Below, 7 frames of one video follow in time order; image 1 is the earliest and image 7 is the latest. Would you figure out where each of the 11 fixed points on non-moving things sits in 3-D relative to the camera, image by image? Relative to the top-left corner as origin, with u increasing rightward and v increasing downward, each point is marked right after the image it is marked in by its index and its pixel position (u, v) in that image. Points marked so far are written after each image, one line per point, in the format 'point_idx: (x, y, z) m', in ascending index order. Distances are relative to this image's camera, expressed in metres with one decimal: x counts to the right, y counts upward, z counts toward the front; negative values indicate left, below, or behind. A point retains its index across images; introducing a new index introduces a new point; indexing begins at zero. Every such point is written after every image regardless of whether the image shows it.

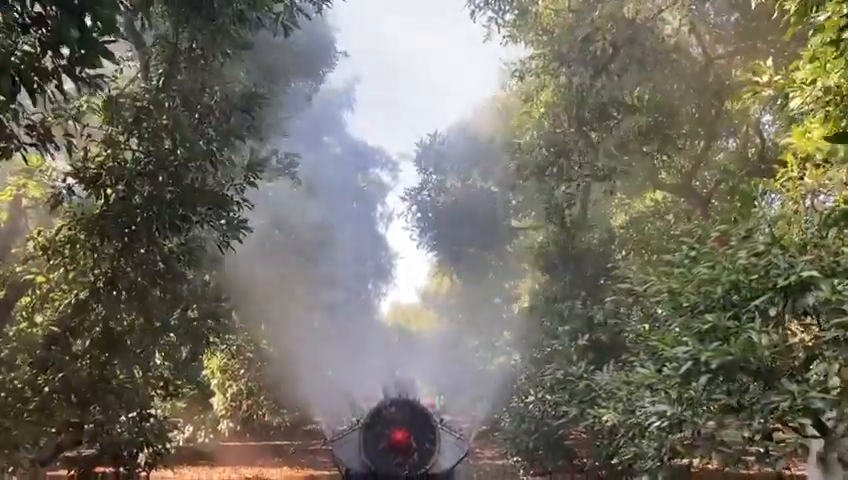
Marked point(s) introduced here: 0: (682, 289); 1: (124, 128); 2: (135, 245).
0: (+1.8, -0.3, +5.6) m
1: (-2.4, +0.9, +6.4) m
2: (-2.3, 0.0, +6.4) m
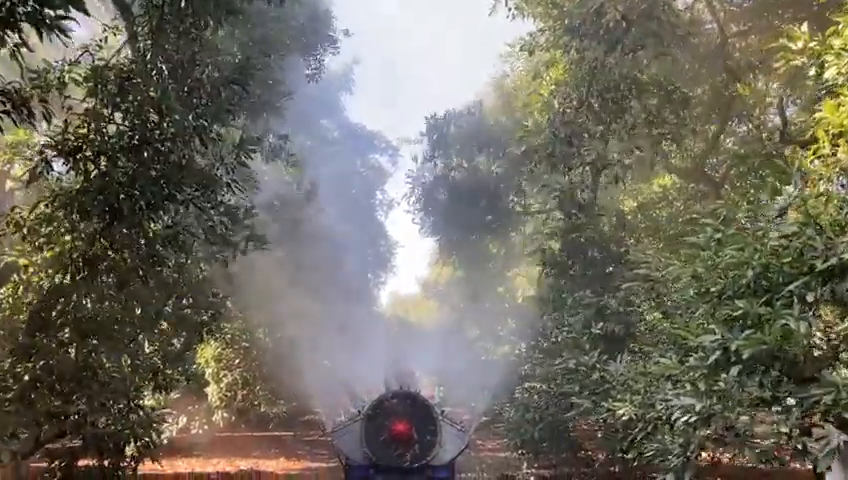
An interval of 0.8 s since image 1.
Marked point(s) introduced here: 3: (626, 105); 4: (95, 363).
0: (+1.8, -0.2, +5.2) m
1: (-2.3, +1.0, +6.0) m
2: (-2.2, +0.1, +5.9) m
3: (+2.0, +1.3, +8.0) m
4: (-2.6, -1.0, +6.5) m
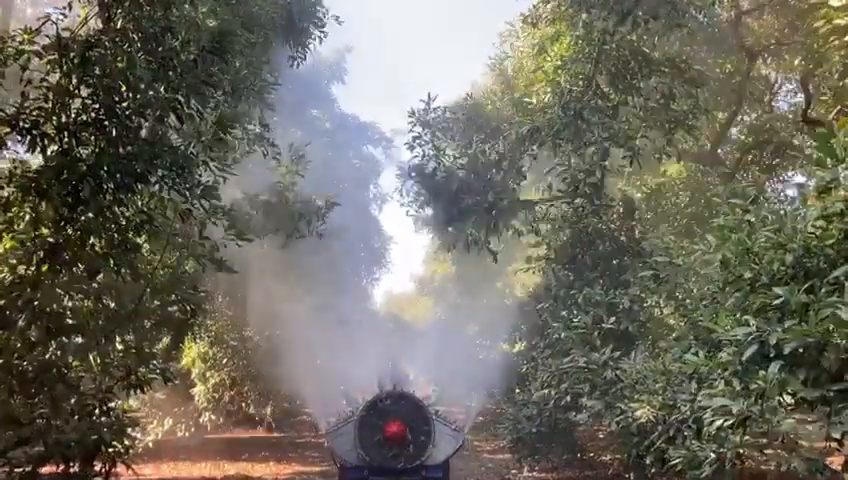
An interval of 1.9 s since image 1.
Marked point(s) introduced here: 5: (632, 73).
0: (+1.8, -0.1, +4.6) m
1: (-2.3, +1.1, +5.4) m
2: (-2.2, +0.2, +5.4) m
3: (+1.9, +1.4, +7.5) m
4: (-2.6, -0.9, +5.9) m
5: (+1.9, +1.5, +7.4) m
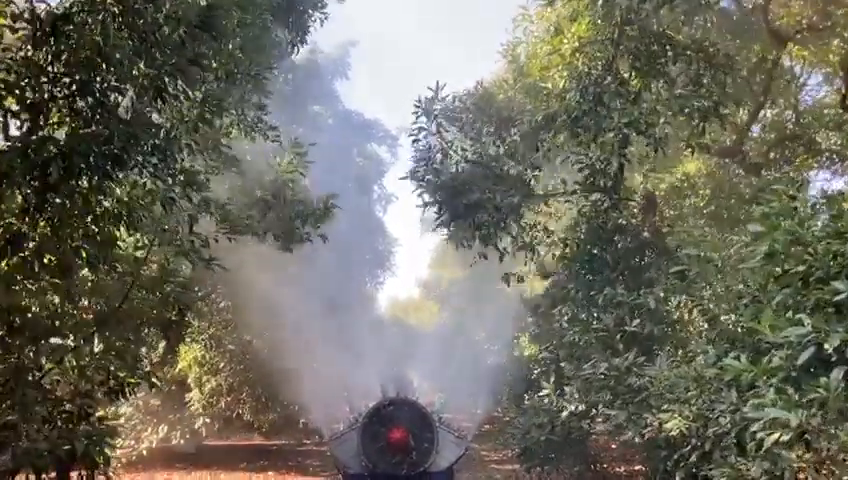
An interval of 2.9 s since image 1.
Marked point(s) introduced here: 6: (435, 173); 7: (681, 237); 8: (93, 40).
0: (+1.8, -0.1, +4.1) m
1: (-2.3, +1.2, +4.9) m
2: (-2.2, +0.3, +4.8) m
3: (+2.0, +1.4, +6.9) m
4: (-2.6, -0.8, +5.4) m
5: (+2.0, +1.5, +6.9) m
6: (+0.1, +0.7, +8.8) m
7: (+2.1, 0.0, +6.5) m
8: (-2.0, +1.2, +4.8) m
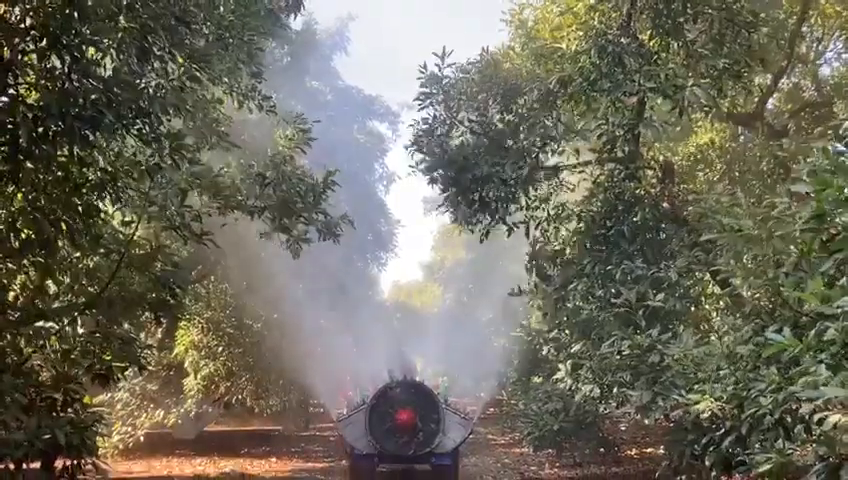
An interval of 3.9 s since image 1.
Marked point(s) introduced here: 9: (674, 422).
0: (+1.9, +0.1, +3.7) m
1: (-2.3, +1.3, +4.4) m
2: (-2.2, +0.4, +4.4) m
3: (+2.0, +1.7, +6.5) m
4: (-2.6, -0.7, +5.0) m
5: (+2.0, +1.8, +6.4) m
6: (+0.2, +1.0, +8.3) m
7: (+2.1, +0.2, +6.0) m
8: (-1.9, +1.4, +4.4) m
9: (+1.7, -1.2, +5.4) m
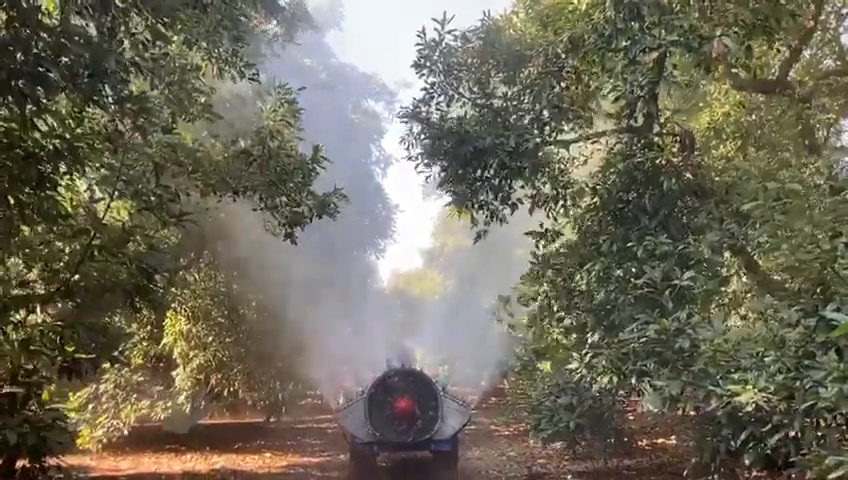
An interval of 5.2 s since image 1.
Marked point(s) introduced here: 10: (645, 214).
0: (+1.9, +0.3, +3.1) m
1: (-2.3, +1.5, +3.8) m
2: (-2.2, +0.5, +3.8) m
3: (+2.0, +1.9, +5.9) m
4: (-2.6, -0.5, +4.4) m
5: (+2.0, +2.0, +5.8) m
6: (+0.1, +1.1, +7.7) m
7: (+2.1, +0.4, +5.5) m
8: (-1.9, +1.5, +3.8) m
9: (+1.7, -1.0, +4.8) m
10: (+1.6, +0.2, +6.0) m
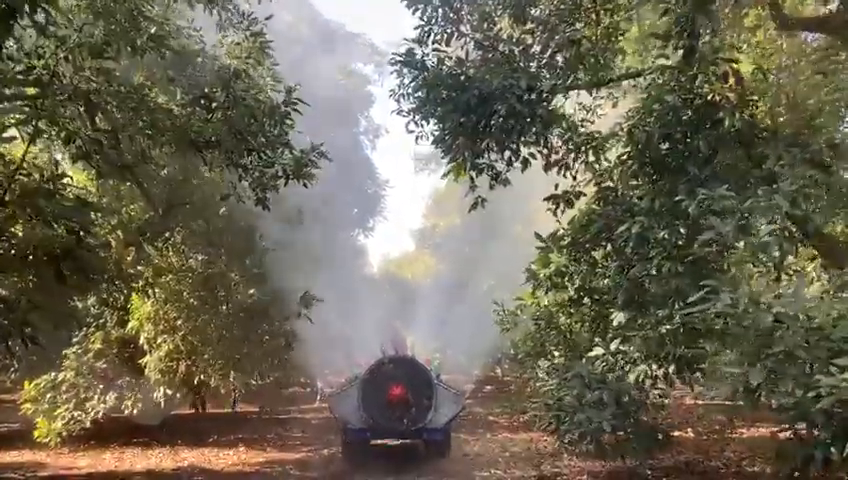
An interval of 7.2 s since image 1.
0: (+1.9, +0.5, +2.0) m
1: (-2.3, +1.7, +2.6) m
2: (-2.2, +0.8, +2.7) m
3: (+2.0, +2.1, +4.7) m
4: (-2.6, -0.3, +3.2) m
5: (+2.0, +2.2, +4.7) m
6: (+0.1, +1.4, +6.6) m
7: (+2.1, +0.7, +4.3) m
8: (-1.9, +1.7, +2.6) m
9: (+1.7, -0.8, +3.7) m
10: (+1.6, +0.5, +4.9) m
